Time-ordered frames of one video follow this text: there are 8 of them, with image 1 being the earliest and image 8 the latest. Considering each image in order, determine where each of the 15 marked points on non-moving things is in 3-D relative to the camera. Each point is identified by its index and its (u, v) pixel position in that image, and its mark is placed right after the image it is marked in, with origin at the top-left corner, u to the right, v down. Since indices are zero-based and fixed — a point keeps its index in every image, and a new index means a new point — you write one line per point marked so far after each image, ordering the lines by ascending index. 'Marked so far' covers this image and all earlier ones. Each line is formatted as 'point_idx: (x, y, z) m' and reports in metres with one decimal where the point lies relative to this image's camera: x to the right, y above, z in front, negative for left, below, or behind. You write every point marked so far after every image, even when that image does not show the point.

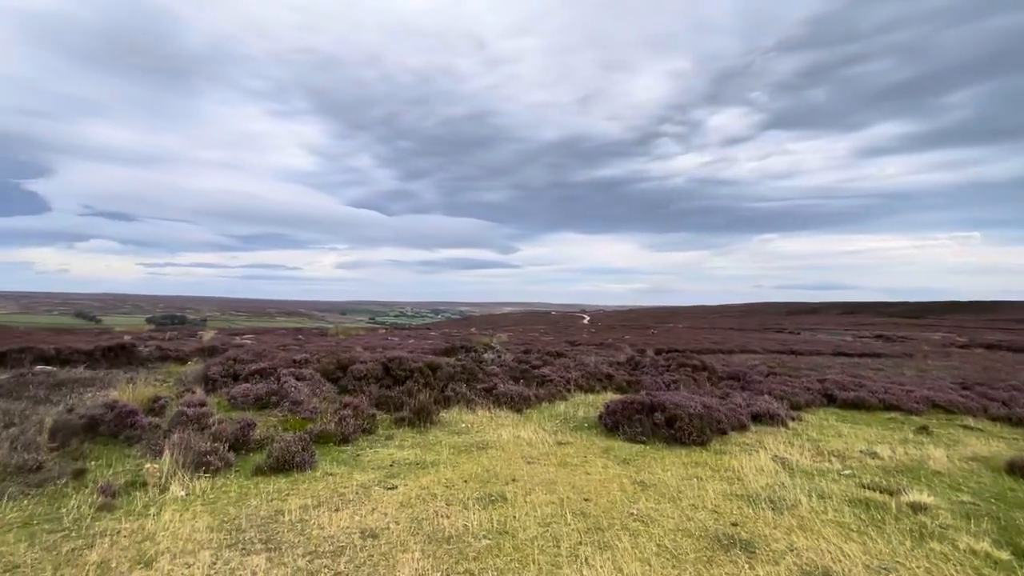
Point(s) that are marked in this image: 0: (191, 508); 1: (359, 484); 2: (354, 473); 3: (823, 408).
0: (-4.2, -2.9, +6.4) m
1: (-2.3, -3.0, +7.4) m
2: (-2.6, -3.0, +7.8) m
3: (+9.3, -3.6, +14.4) m
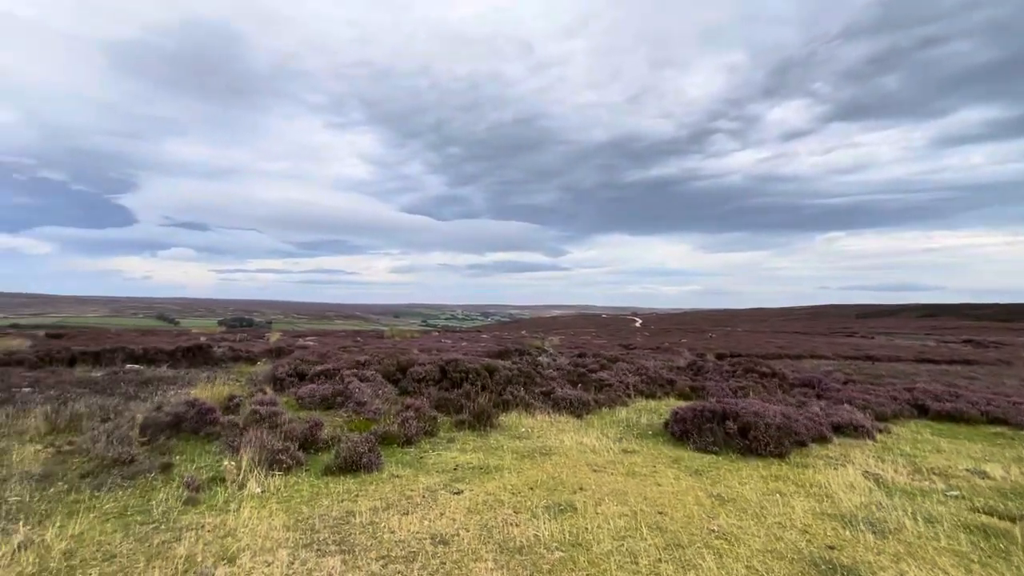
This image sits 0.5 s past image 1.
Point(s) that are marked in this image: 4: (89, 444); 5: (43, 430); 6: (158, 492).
0: (-3.3, -2.9, +6.5) m
1: (-1.3, -3.0, +7.4) m
2: (-1.5, -3.0, +7.8) m
3: (+11.0, -3.6, +13.2) m
4: (-7.4, -2.7, +8.4) m
5: (-9.1, -2.7, +9.4) m
6: (-5.1, -2.9, +7.0) m
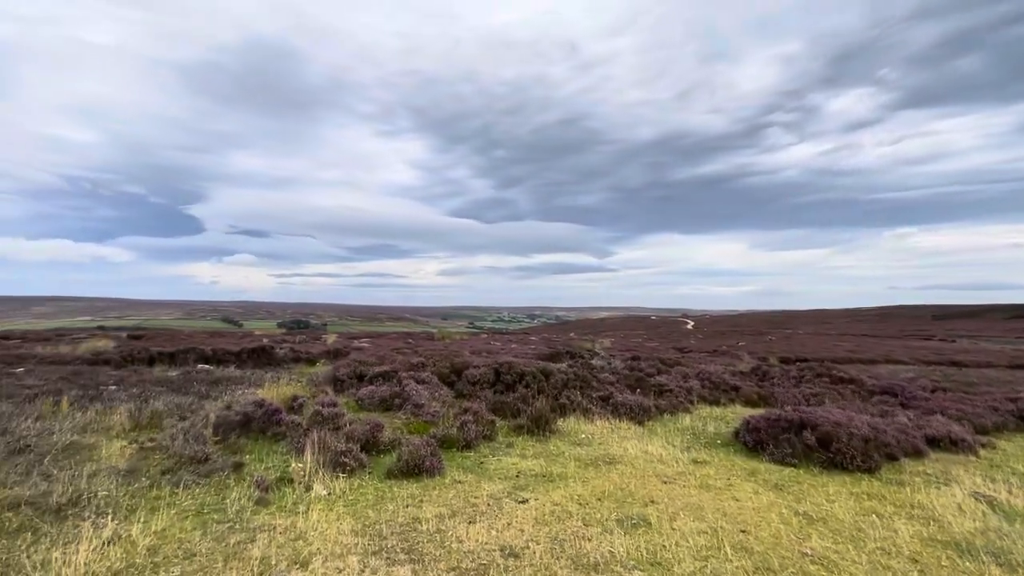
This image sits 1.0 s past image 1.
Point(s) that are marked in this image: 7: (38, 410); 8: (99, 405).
0: (-2.4, -3.0, +6.5) m
1: (-0.3, -3.1, +7.2) m
2: (-0.5, -3.1, +7.6) m
3: (+12.4, -3.6, +11.8) m
4: (-6.3, -2.8, +8.8) m
5: (-7.9, -2.8, +10.0) m
6: (-4.2, -3.0, +7.2) m
7: (-10.6, -2.7, +10.8) m
8: (-9.9, -2.8, +11.6) m
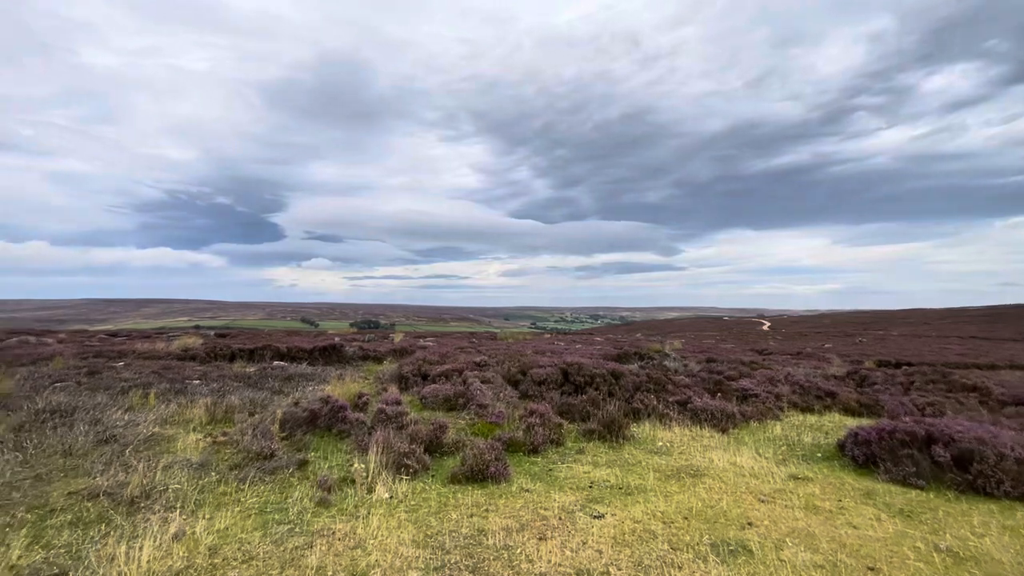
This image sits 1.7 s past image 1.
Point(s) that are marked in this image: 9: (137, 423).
0: (-1.5, -2.9, +6.1) m
1: (+0.6, -2.9, +6.5) m
2: (+0.6, -3.0, +7.0) m
3: (+13.9, -3.4, +9.5) m
4: (-5.0, -2.7, +8.9) m
5: (-6.5, -2.8, +10.3) m
6: (-3.1, -2.9, +7.0) m
7: (-9.1, -2.7, +11.5) m
8: (-8.3, -2.8, +12.1) m
9: (-7.5, -2.7, +9.7) m
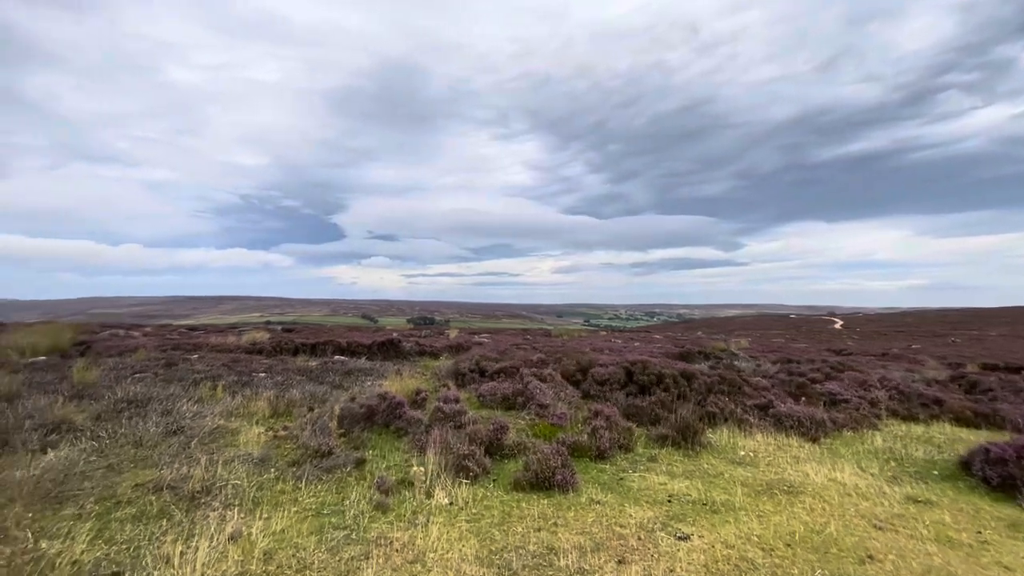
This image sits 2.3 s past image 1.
0: (-0.6, -2.8, +5.6) m
1: (+1.5, -2.8, +5.8) m
2: (+1.5, -2.8, +6.3) m
3: (+15.0, -3.2, +7.3) m
4: (-3.9, -2.6, +8.7) m
5: (-5.2, -2.6, +10.3) m
6: (-2.2, -2.8, +6.7) m
7: (-7.6, -2.6, +11.8) m
8: (-6.8, -2.6, +12.3) m
9: (-6.2, -2.6, +9.8) m
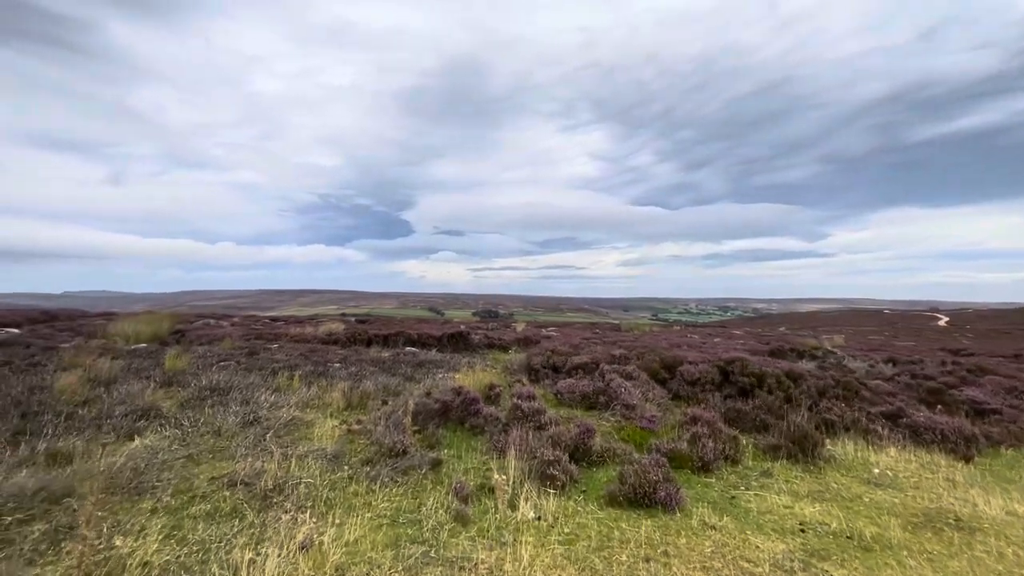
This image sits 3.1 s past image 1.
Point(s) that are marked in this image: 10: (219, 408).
0: (+0.4, -2.6, +4.8) m
1: (+2.5, -2.6, +4.7) m
2: (+2.6, -2.7, +5.2) m
3: (+16.1, -3.0, +4.4) m
4: (-2.4, -2.4, +8.3) m
5: (-3.6, -2.4, +10.1) m
6: (-1.1, -2.6, +6.1) m
7: (-5.8, -2.3, +11.8) m
8: (-4.8, -2.4, +12.3) m
9: (-4.6, -2.4, +9.7) m
10: (-5.6, -2.3, +9.2) m
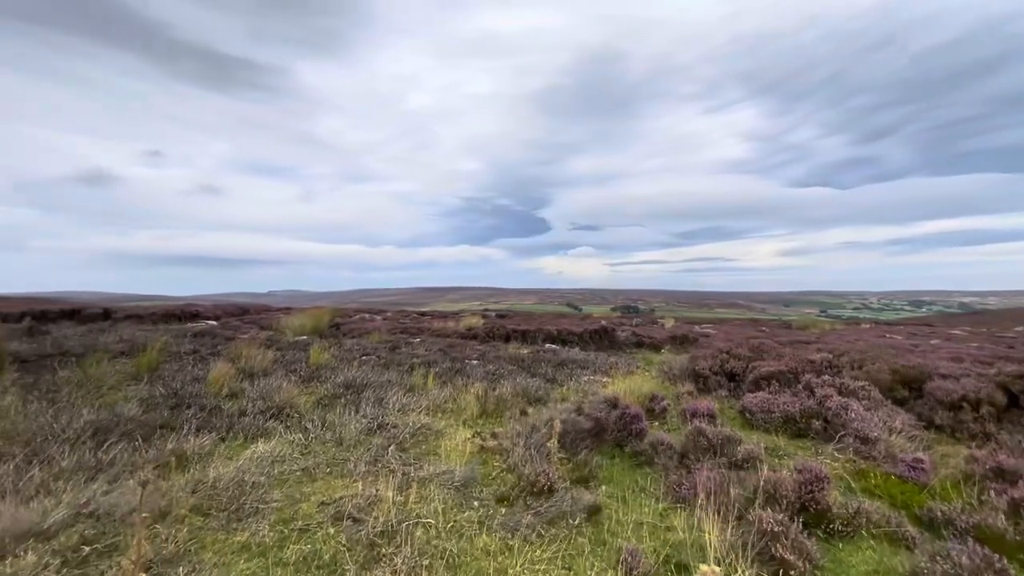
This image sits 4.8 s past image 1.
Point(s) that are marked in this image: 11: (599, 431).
0: (+1.7, -2.4, +2.6) m
1: (+3.7, -2.4, +1.8) m
2: (+3.9, -2.4, +2.3) m
3: (+16.7, -2.6, -2.2) m
4: (0.0, -2.2, +6.7) m
5: (-0.7, -2.2, +8.7) m
6: (+0.6, -2.4, +4.1) m
7: (-2.3, -2.1, +11.0) m
8: (-1.3, -2.2, +11.2) m
9: (-1.8, -2.2, +8.6) m
10: (-2.8, -2.1, +8.4) m
11: (+1.3, -2.1, +7.1) m
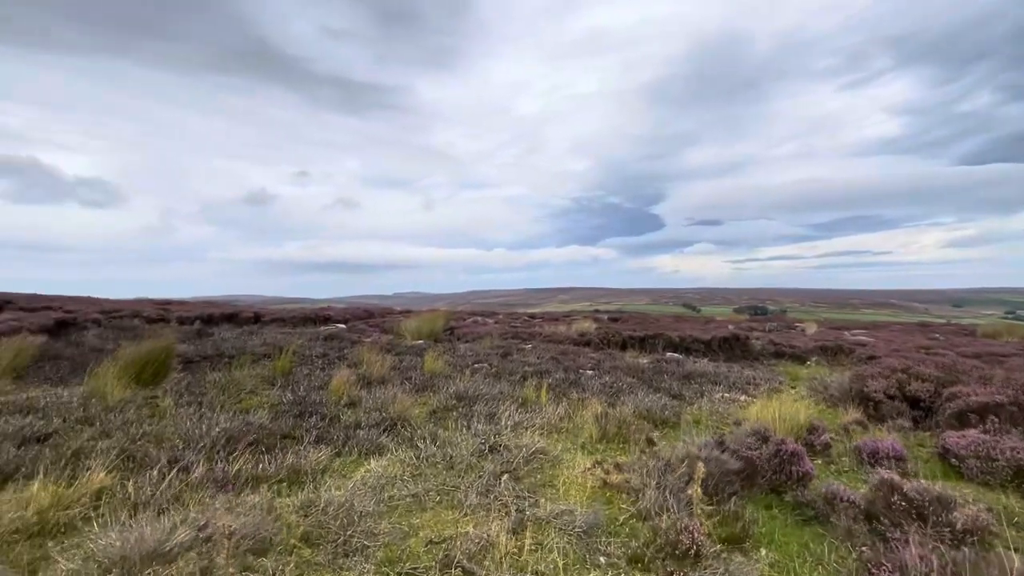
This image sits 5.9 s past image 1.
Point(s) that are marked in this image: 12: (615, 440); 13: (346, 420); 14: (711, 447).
0: (+2.2, -2.5, +1.3) m
1: (+4.0, -2.5, +0.2) m
2: (+4.3, -2.5, +0.6) m
3: (+15.8, -2.6, -6.7) m
4: (+1.5, -2.3, +5.7) m
5: (+1.3, -2.3, +7.8) m
6: (+1.6, -2.5, +3.1) m
7: (+0.3, -2.3, +10.4) m
8: (+1.3, -2.3, +10.3) m
9: (+0.2, -2.3, +8.0) m
10: (-0.9, -2.3, +8.0) m
11: (+2.8, -2.2, +5.8) m
12: (+1.6, -2.4, +7.8) m
13: (-2.8, -2.2, +8.0) m
14: (+2.6, -2.1, +6.4) m
